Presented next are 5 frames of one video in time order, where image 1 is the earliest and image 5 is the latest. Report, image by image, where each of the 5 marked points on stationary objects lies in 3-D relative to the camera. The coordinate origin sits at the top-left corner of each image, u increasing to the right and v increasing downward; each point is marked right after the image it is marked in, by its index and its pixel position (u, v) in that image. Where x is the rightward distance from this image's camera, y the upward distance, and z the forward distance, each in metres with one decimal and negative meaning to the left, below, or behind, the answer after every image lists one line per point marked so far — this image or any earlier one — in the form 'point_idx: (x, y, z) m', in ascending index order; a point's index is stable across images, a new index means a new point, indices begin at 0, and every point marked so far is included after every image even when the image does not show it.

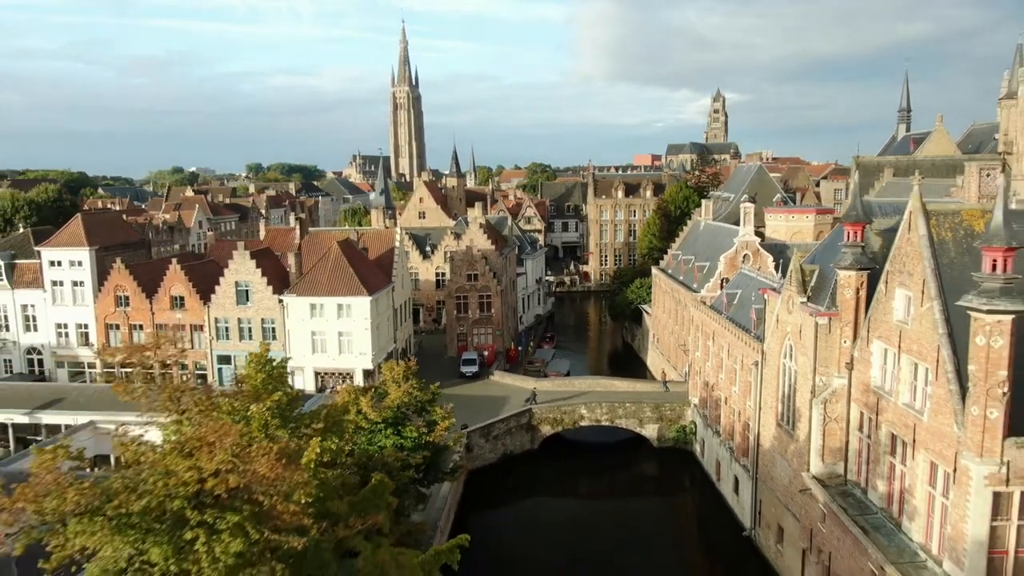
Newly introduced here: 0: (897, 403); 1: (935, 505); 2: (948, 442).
0: (+10.4, -3.1, +19.0) m
1: (+10.4, -5.4, +17.5) m
2: (+10.3, -3.6, +16.8) m
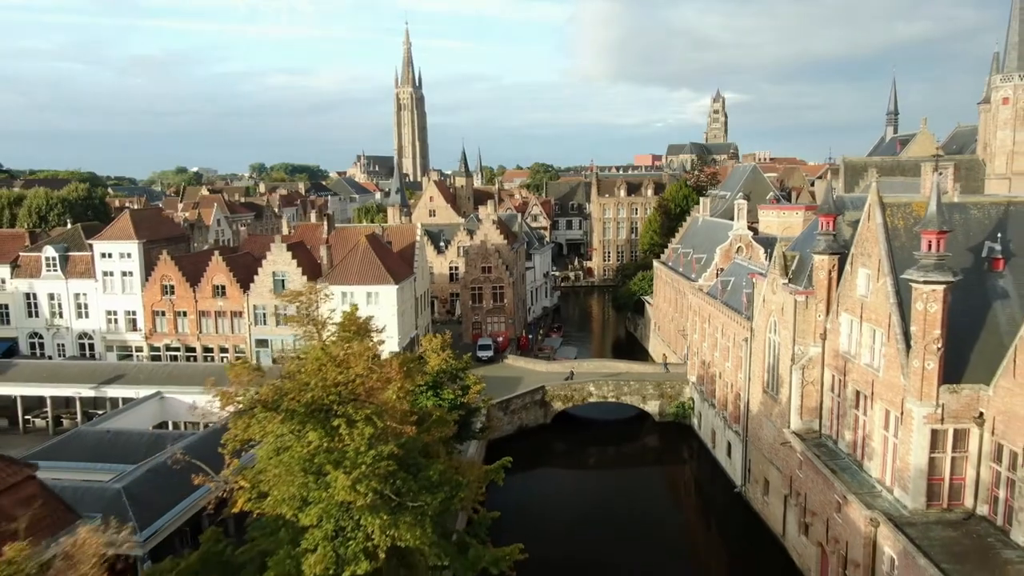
0: (+11.2, -2.4, +22.8) m
1: (+11.3, -4.7, +21.3) m
2: (+11.2, -2.9, +20.6) m
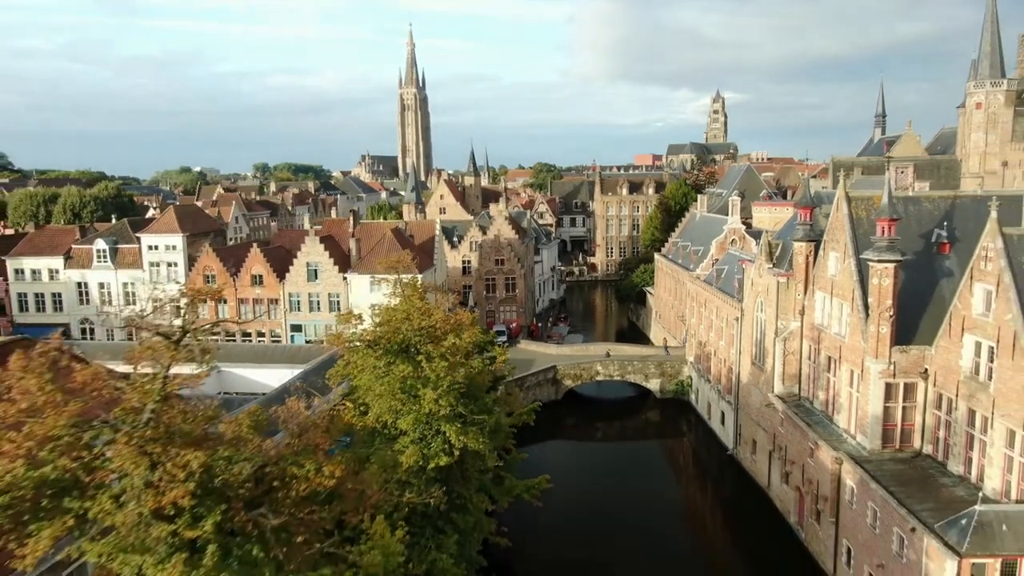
0: (+12.1, -1.7, +27.0) m
1: (+12.2, -4.0, +25.5) m
2: (+12.1, -2.2, +24.8) m
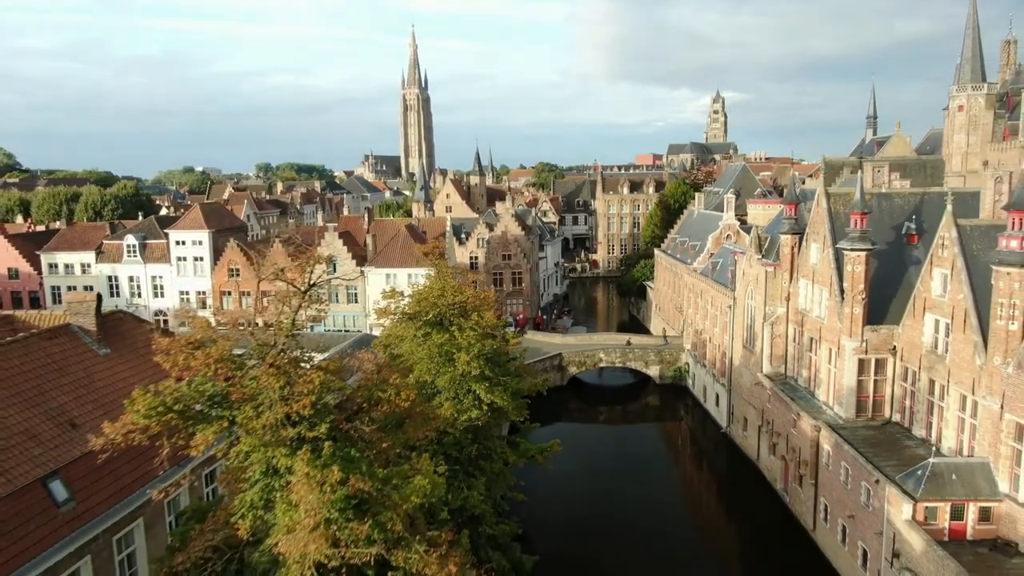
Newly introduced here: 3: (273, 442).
0: (+12.7, -1.2, +30.0) m
1: (+12.8, -3.4, +28.5) m
2: (+12.6, -1.7, +27.8) m
3: (-3.7, -2.4, +11.2) m
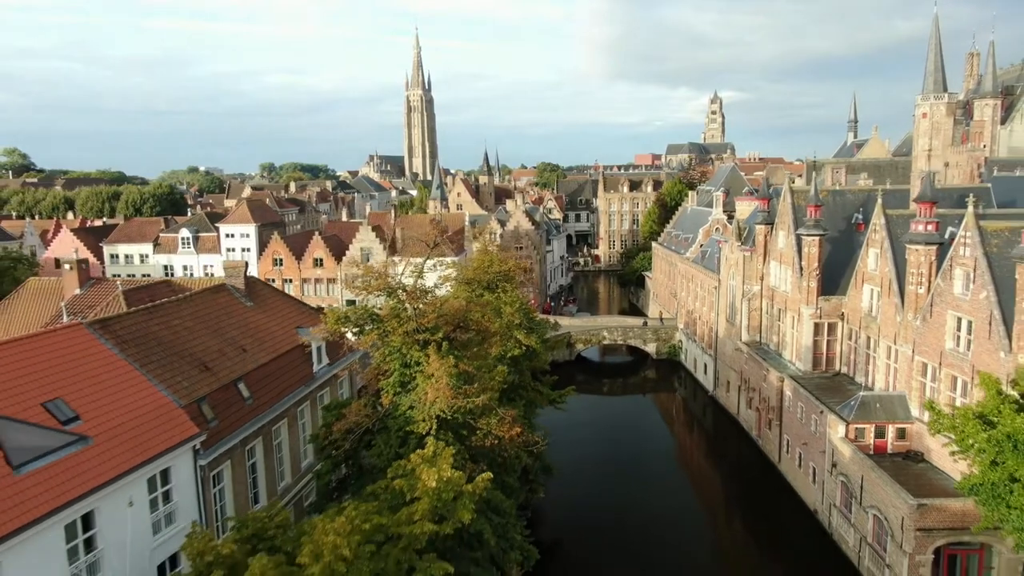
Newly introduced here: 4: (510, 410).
0: (+13.8, -0.1, +36.6) m
1: (+13.9, -2.4, +35.1) m
2: (+13.8, -0.7, +34.4) m
3: (-2.6, -1.4, +17.8) m
4: (-0.1, -3.4, +19.6) m
